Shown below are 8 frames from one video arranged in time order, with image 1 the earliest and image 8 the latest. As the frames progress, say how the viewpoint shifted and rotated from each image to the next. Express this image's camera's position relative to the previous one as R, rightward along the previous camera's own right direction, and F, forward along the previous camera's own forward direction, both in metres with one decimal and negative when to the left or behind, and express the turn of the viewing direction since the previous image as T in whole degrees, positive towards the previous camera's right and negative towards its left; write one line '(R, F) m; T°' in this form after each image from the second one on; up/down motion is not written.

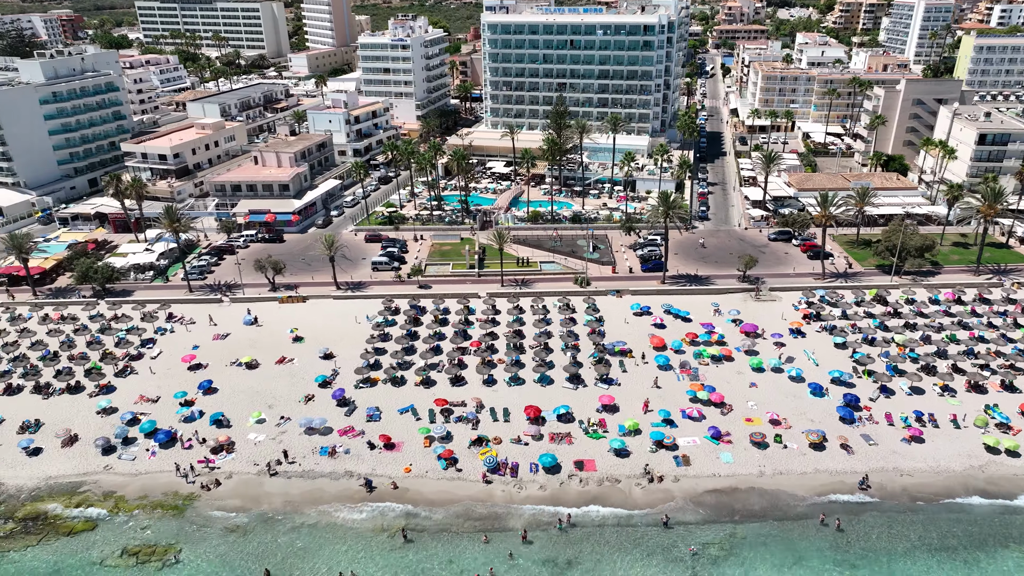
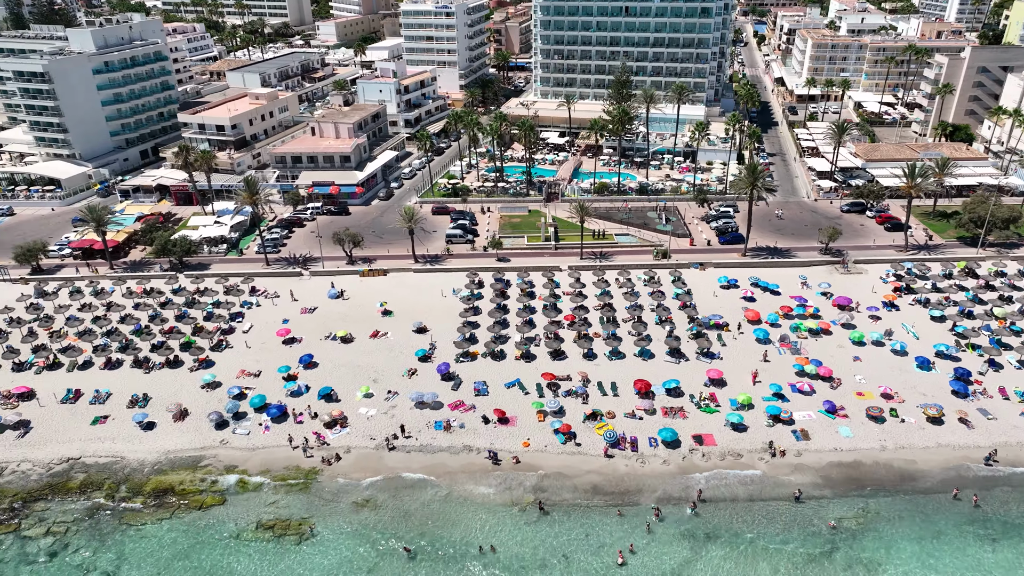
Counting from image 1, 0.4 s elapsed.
(-8.3, +0.6) m; 0°
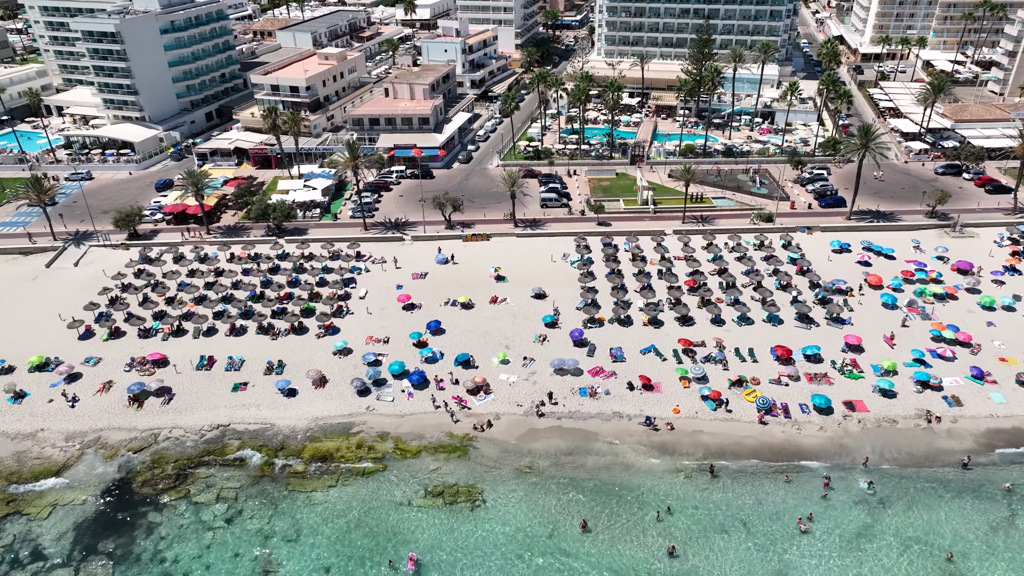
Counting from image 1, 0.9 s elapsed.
(-10.4, +0.7) m; 0°
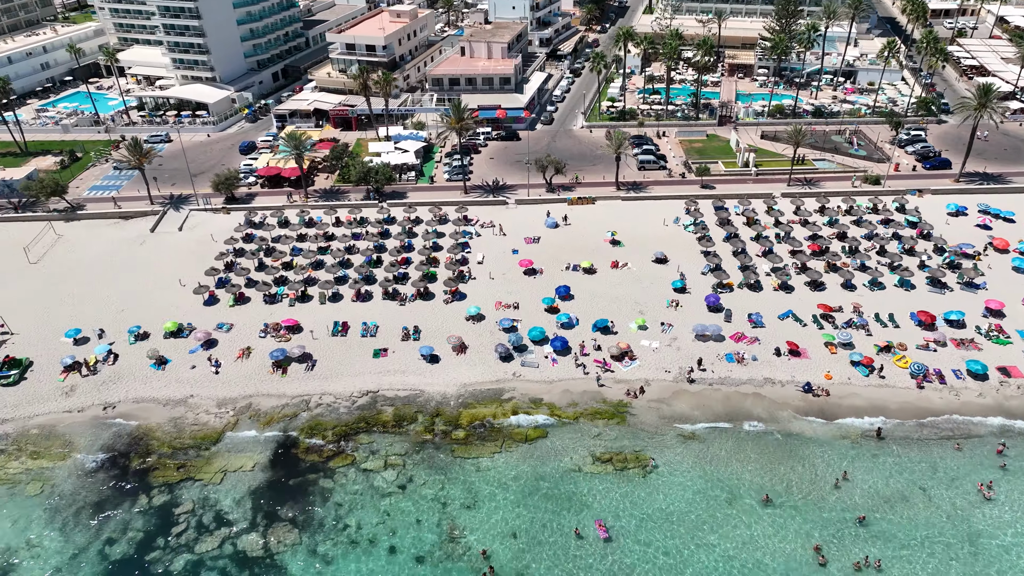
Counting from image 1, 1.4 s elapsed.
(-10.4, +0.7) m; 0°
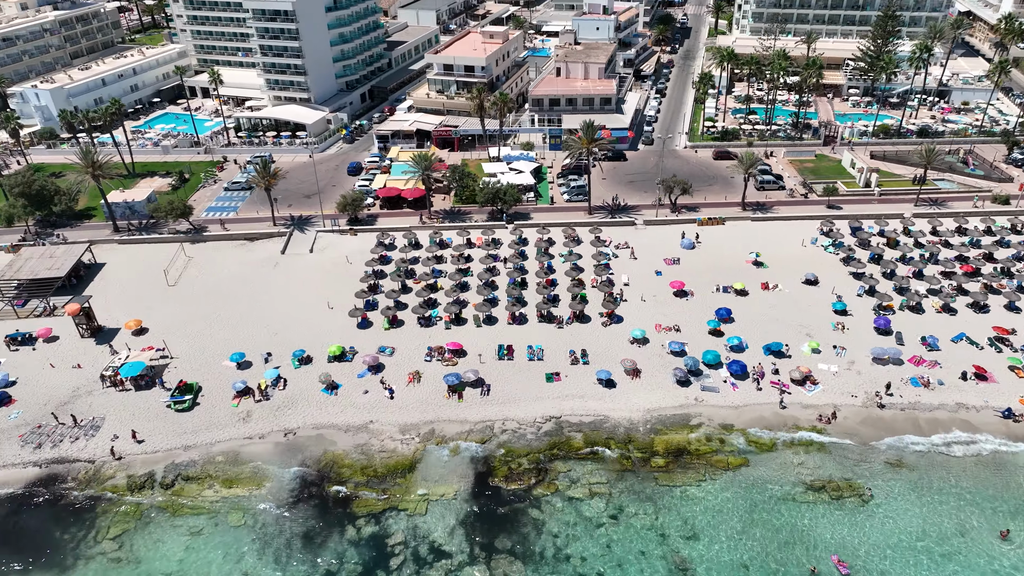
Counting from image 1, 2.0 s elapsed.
(-12.5, +0.9) m; 0°
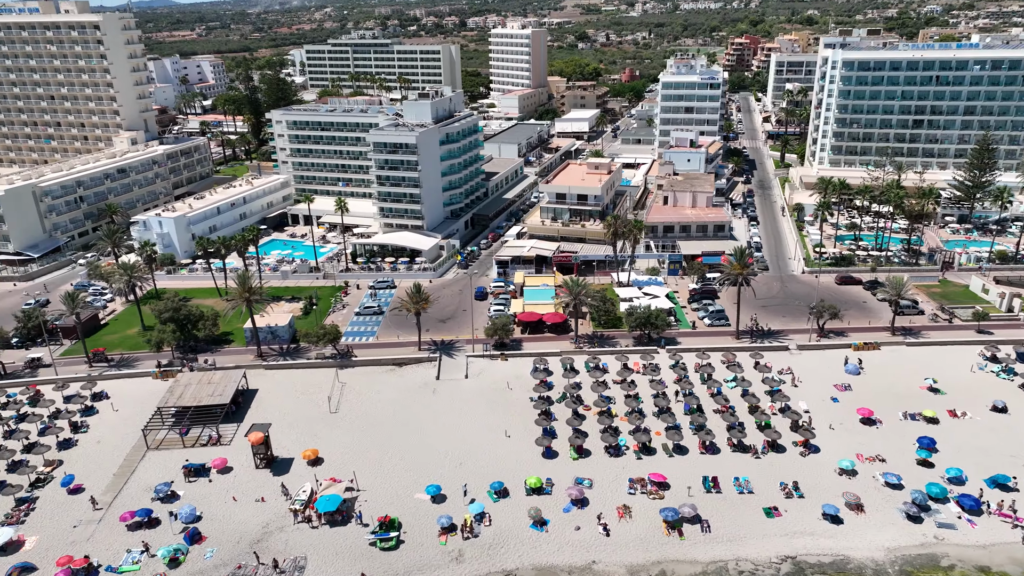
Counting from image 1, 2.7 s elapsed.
(-14.6, +1.0) m; 0°
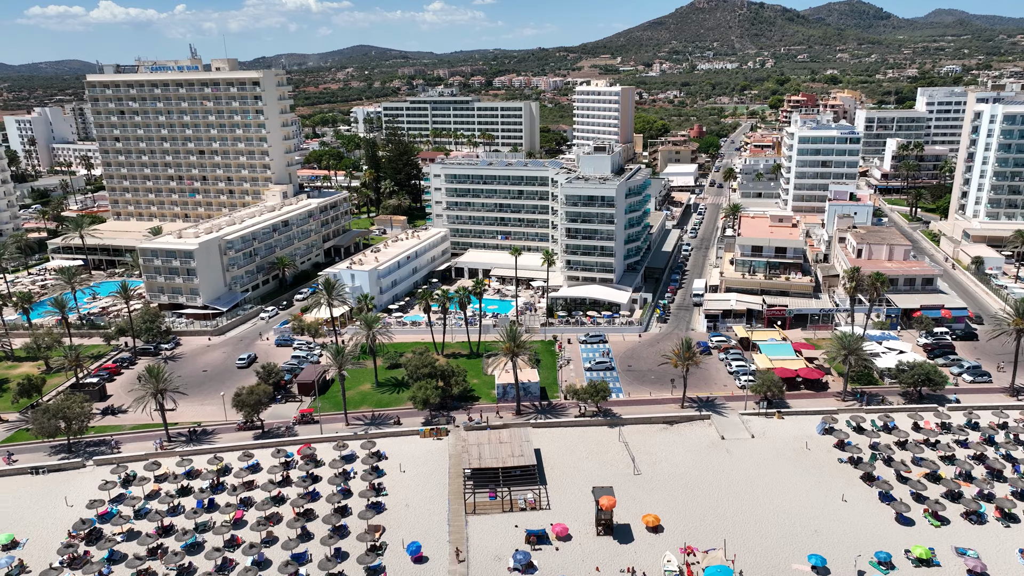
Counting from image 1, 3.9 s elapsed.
(-25.1, +2.0) m; -1°
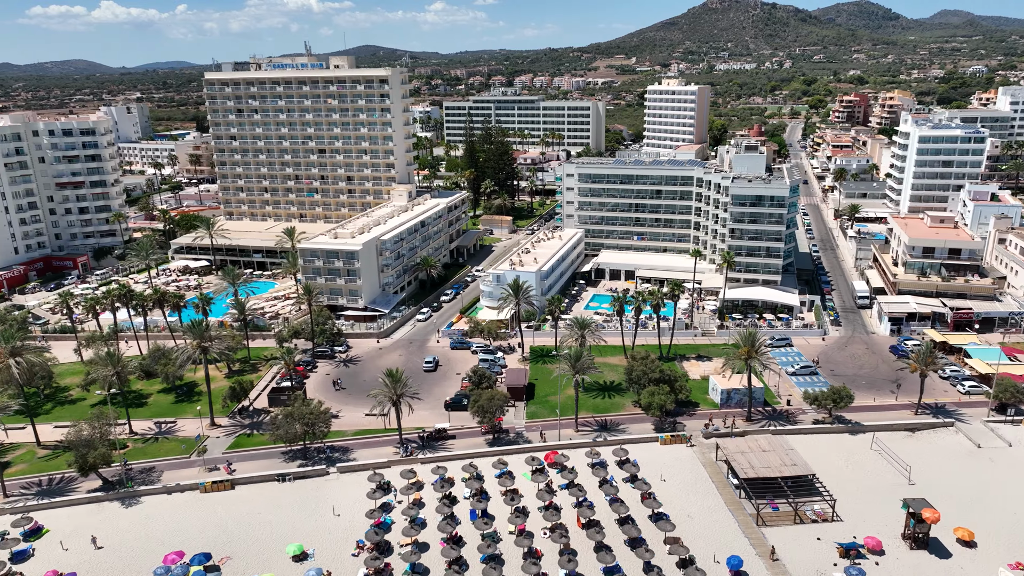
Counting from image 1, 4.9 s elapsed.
(-20.8, +2.0) m; 0°
